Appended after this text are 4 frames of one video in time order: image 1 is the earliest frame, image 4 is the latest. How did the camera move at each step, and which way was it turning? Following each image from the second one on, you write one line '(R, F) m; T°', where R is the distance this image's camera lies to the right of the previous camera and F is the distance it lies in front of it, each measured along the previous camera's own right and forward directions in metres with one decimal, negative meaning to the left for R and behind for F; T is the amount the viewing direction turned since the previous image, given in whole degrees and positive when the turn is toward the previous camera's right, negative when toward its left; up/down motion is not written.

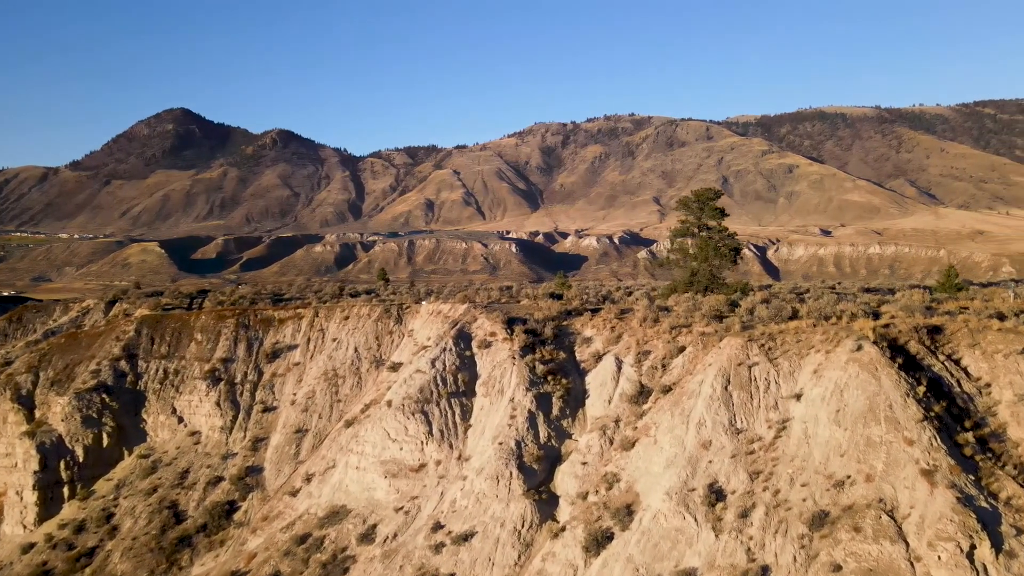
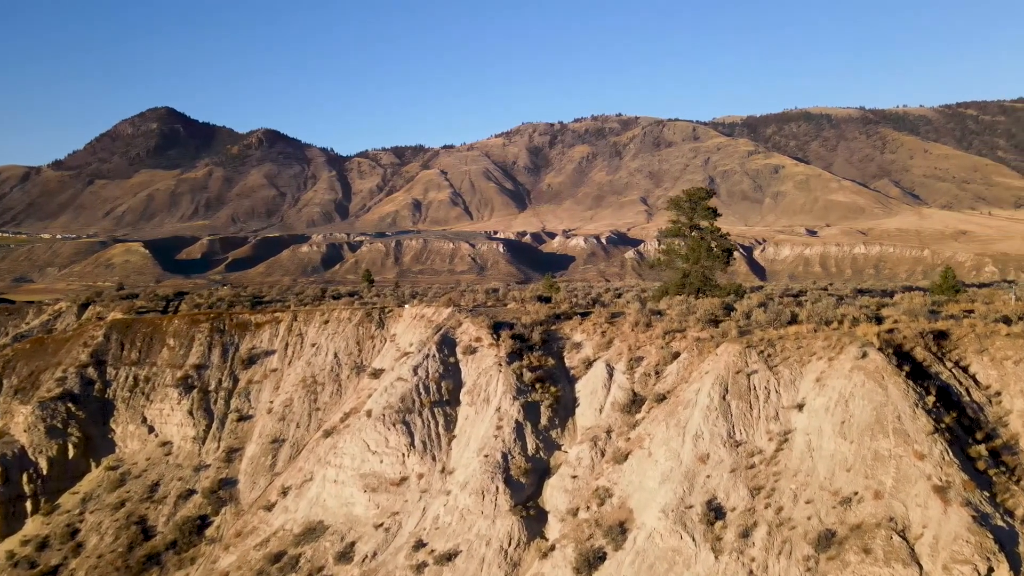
(0.0, +1.0) m; +1°
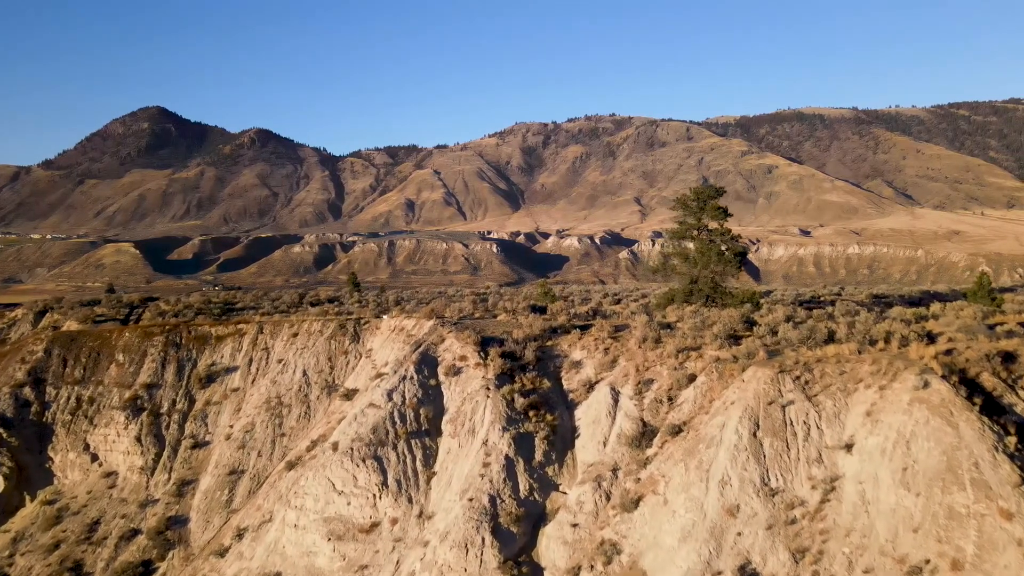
(+0.1, +2.9) m; +1°
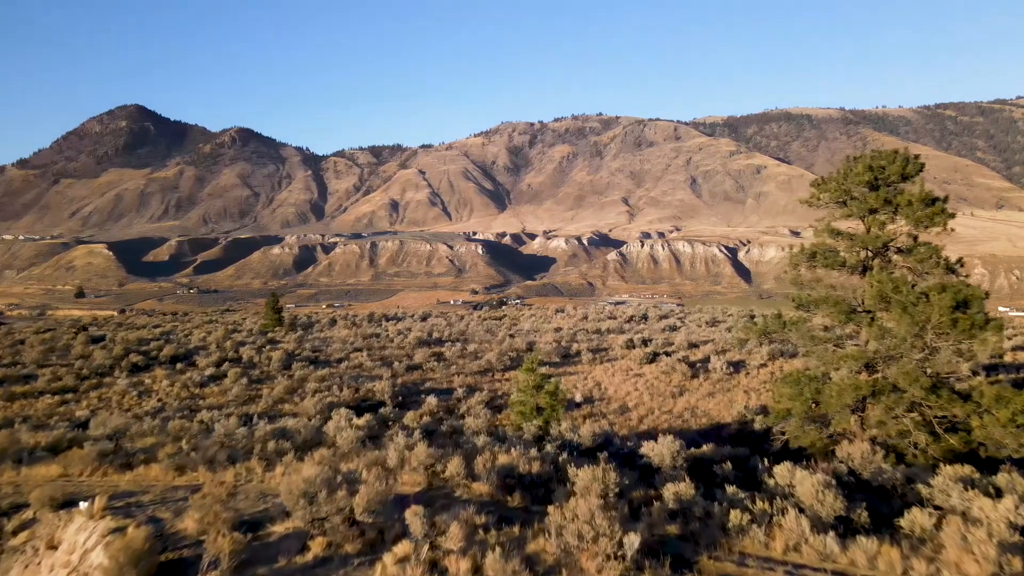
(+0.7, +16.1) m; +1°
